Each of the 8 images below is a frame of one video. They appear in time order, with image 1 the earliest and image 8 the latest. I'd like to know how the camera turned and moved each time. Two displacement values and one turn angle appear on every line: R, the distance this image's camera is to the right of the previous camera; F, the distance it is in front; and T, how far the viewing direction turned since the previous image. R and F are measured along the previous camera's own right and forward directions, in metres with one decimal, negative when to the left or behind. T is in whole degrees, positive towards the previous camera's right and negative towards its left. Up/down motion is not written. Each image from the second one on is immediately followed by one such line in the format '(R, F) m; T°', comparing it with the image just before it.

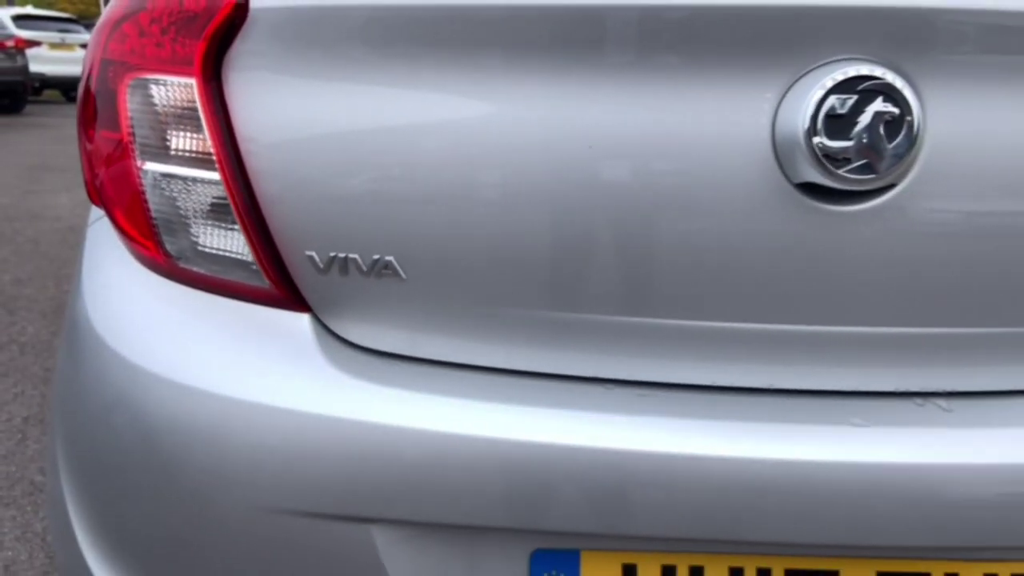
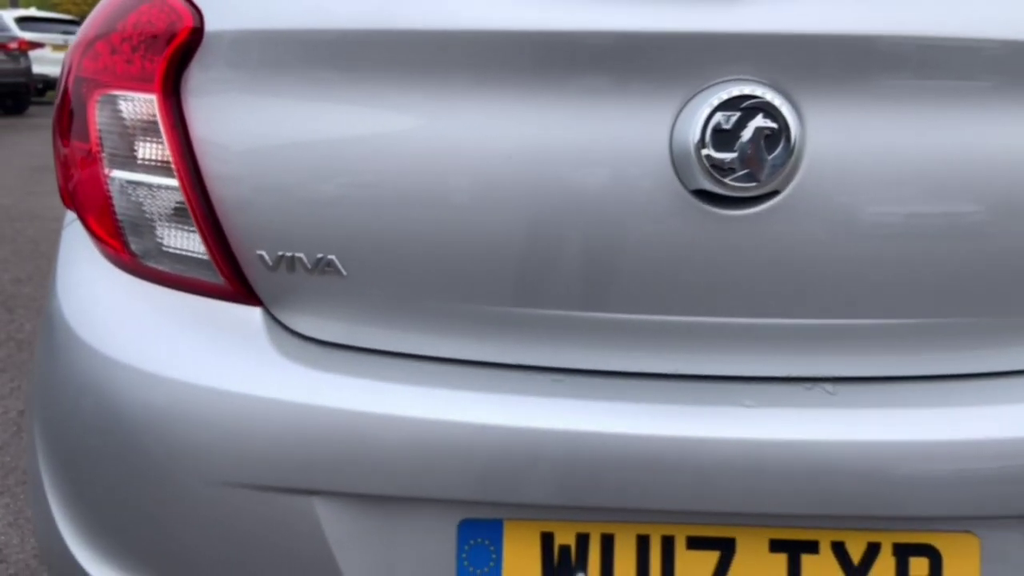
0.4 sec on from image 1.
(+0.1, -0.1) m; 0°
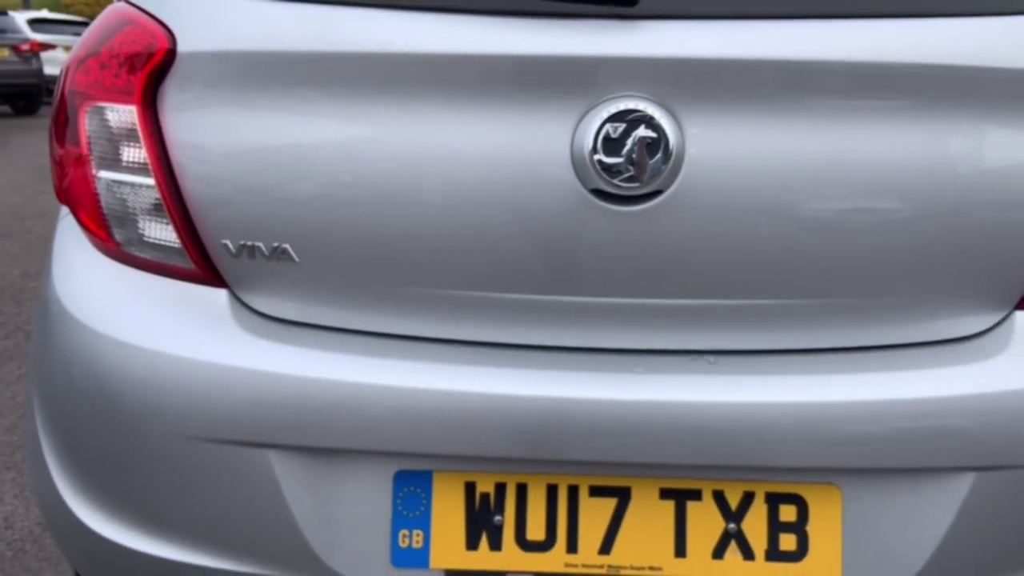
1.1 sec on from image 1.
(+0.1, -0.2) m; -1°
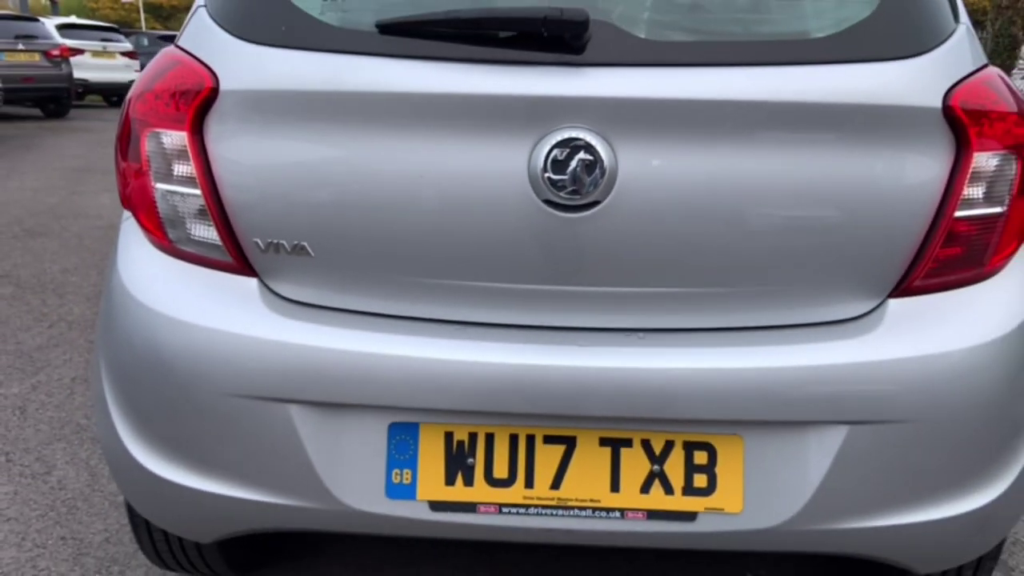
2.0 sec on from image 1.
(+0.1, -0.3) m; -1°
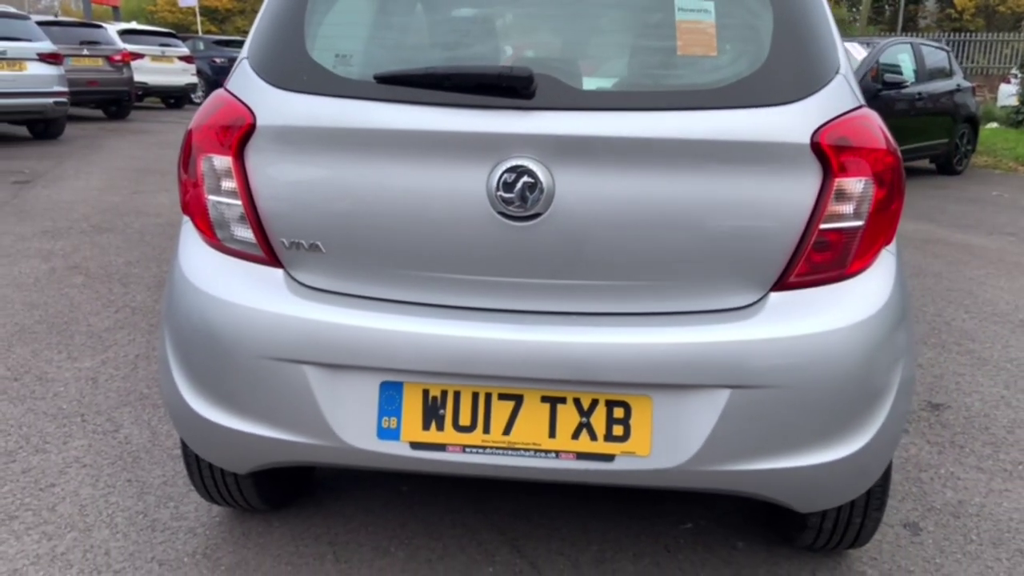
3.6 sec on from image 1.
(+0.2, -0.5) m; -3°
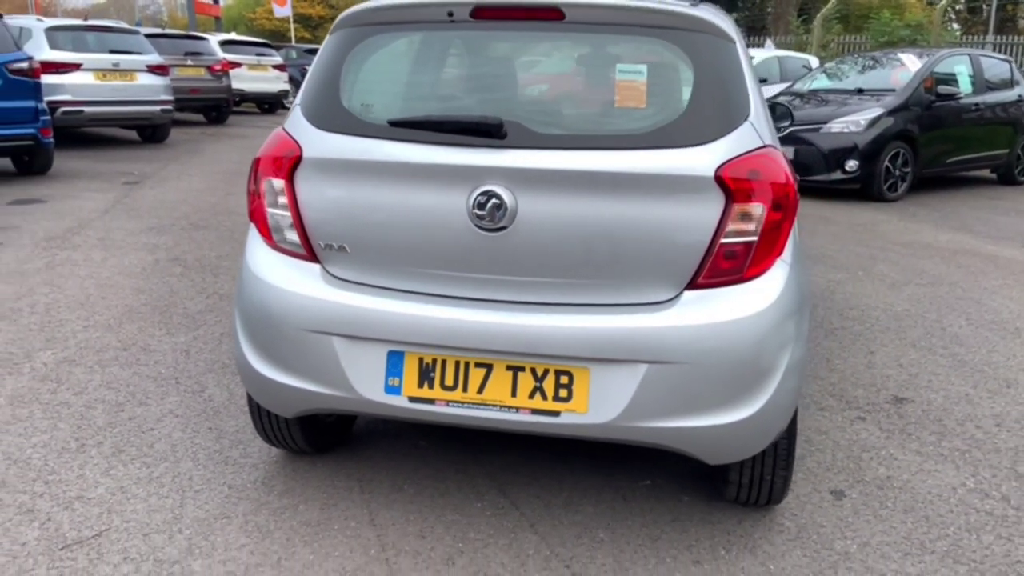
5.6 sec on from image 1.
(+0.4, -0.7) m; -6°
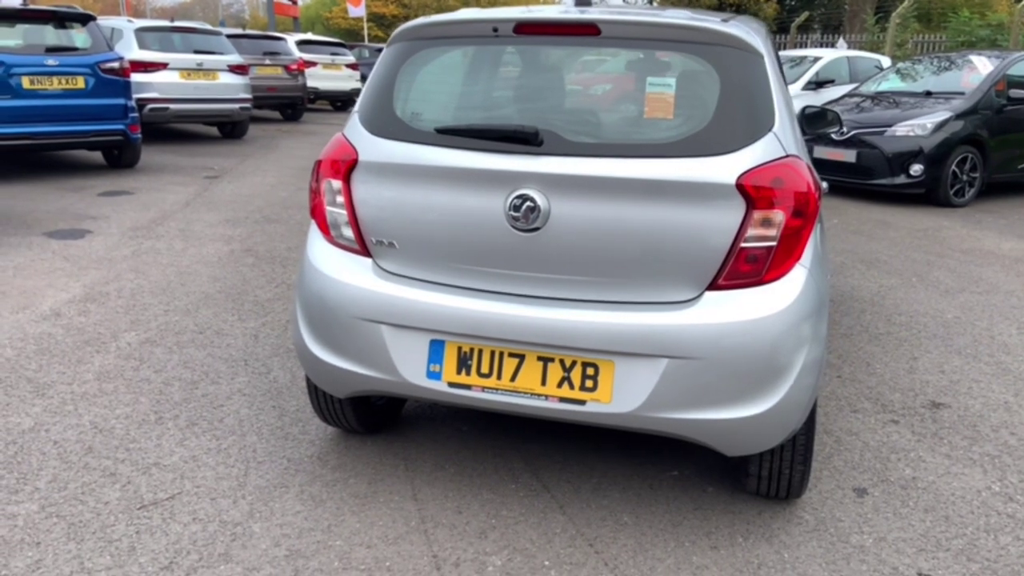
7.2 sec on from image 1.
(+0.1, -0.2) m; -5°
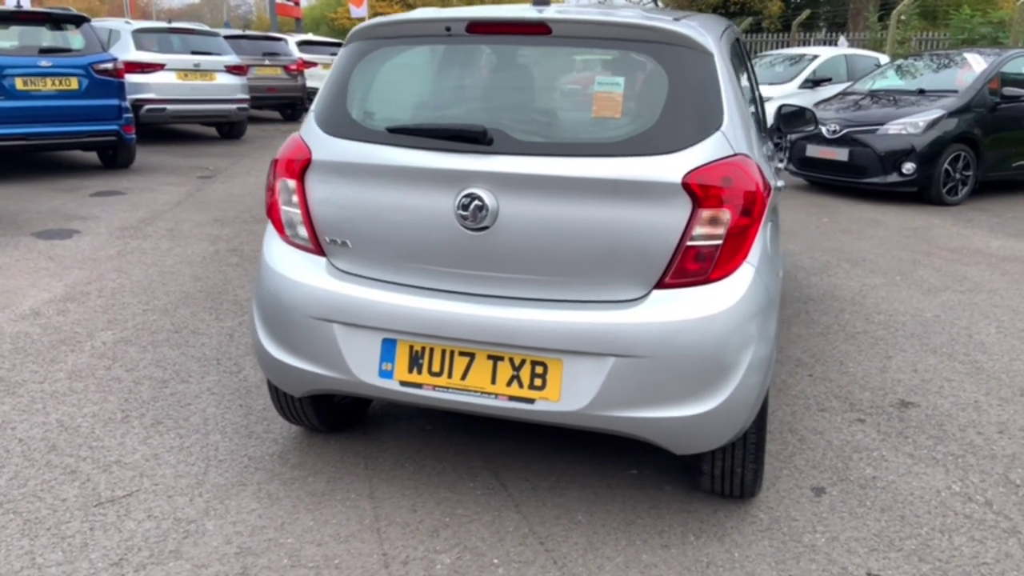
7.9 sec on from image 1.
(+0.2, 0.0) m; -1°
